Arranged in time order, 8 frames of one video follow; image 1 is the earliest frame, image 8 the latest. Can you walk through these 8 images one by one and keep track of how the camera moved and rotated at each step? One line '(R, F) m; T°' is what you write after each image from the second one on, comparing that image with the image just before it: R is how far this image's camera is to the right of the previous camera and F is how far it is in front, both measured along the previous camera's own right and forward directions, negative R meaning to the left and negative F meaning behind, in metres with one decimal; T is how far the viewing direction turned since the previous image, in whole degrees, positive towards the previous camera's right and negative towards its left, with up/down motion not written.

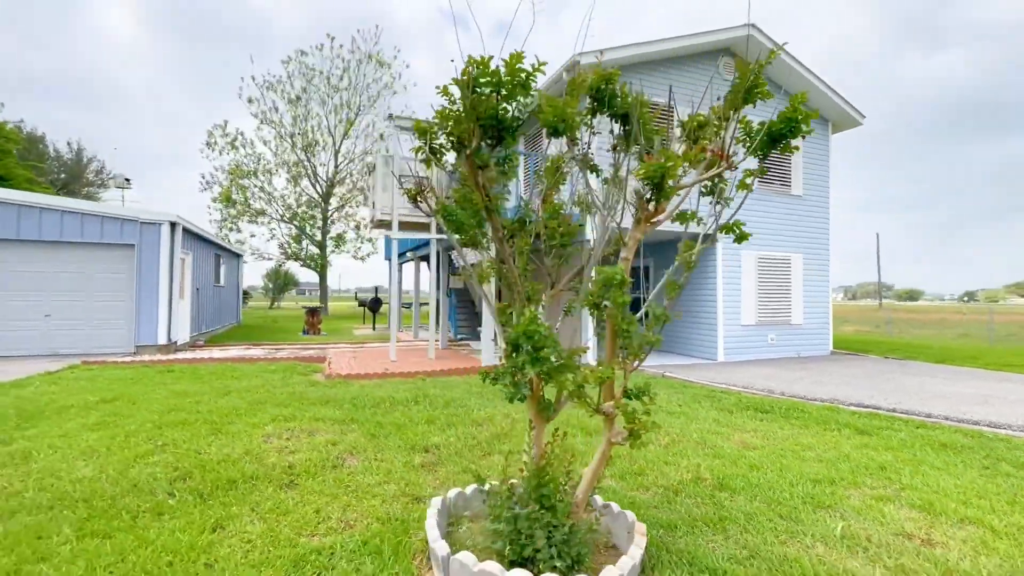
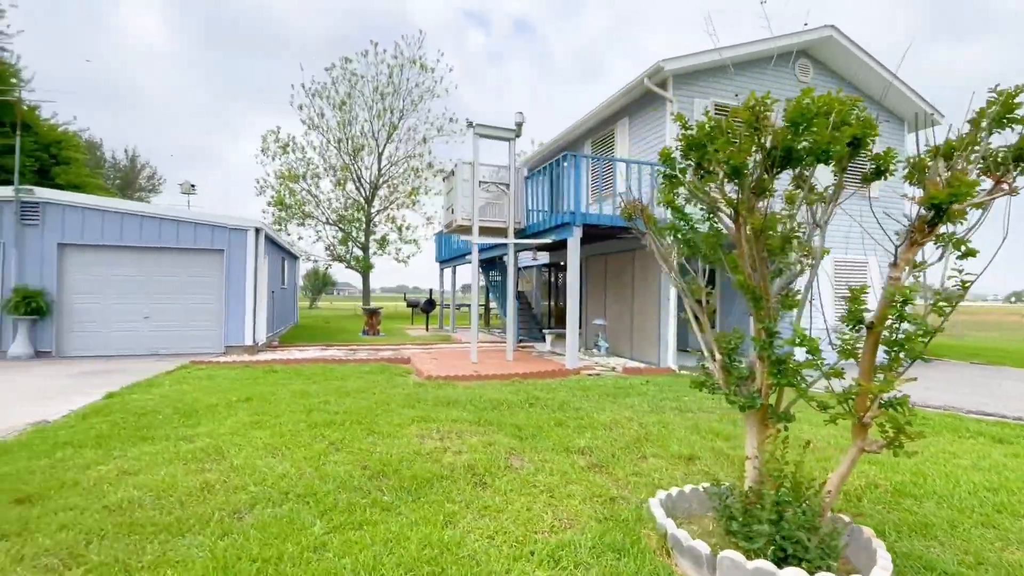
(-1.1, -0.2) m; -3°
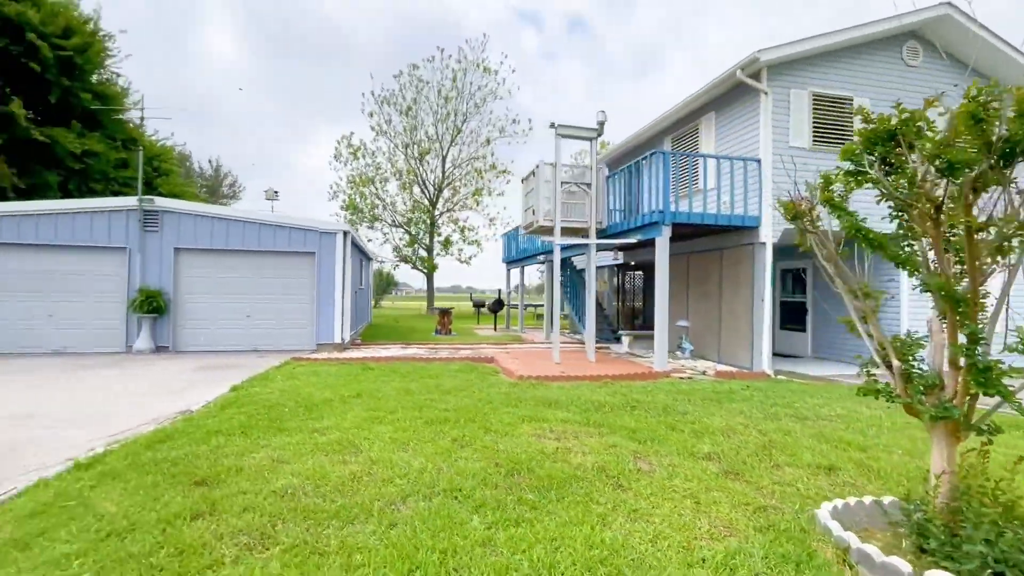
(-0.6, 0.0) m; -6°
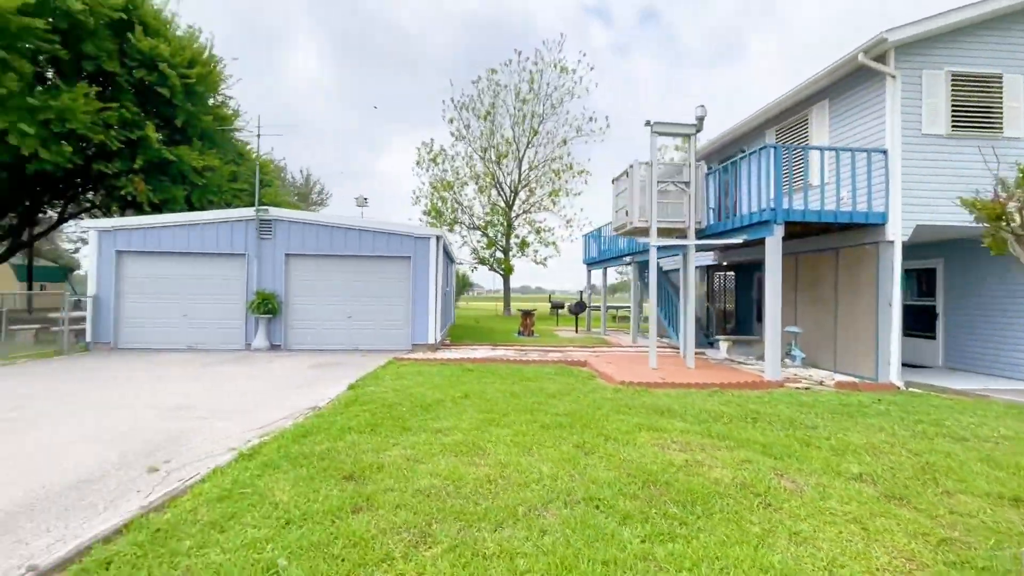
(-0.5, 0.0) m; -8°
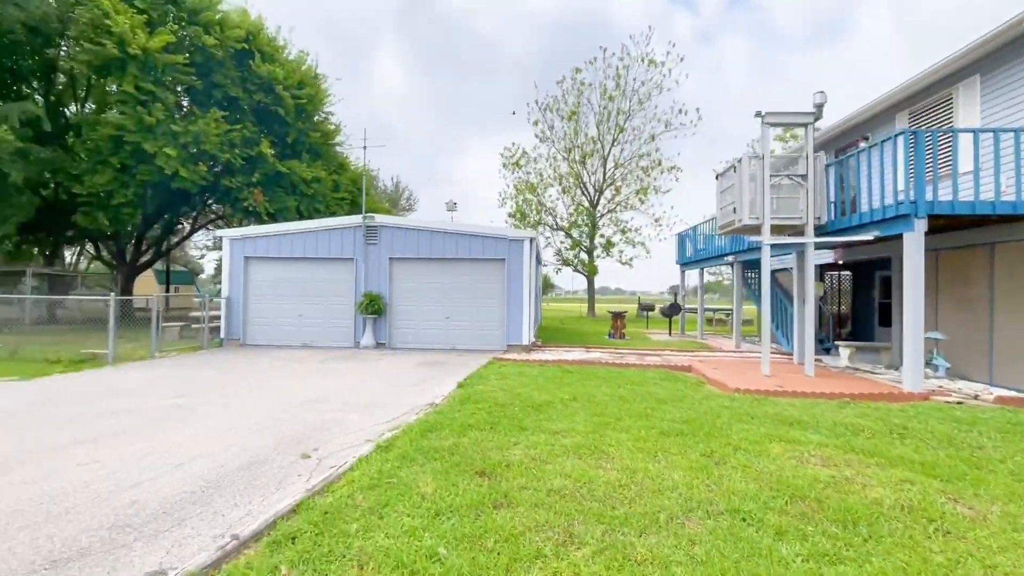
(-0.4, 0.0) m; -9°
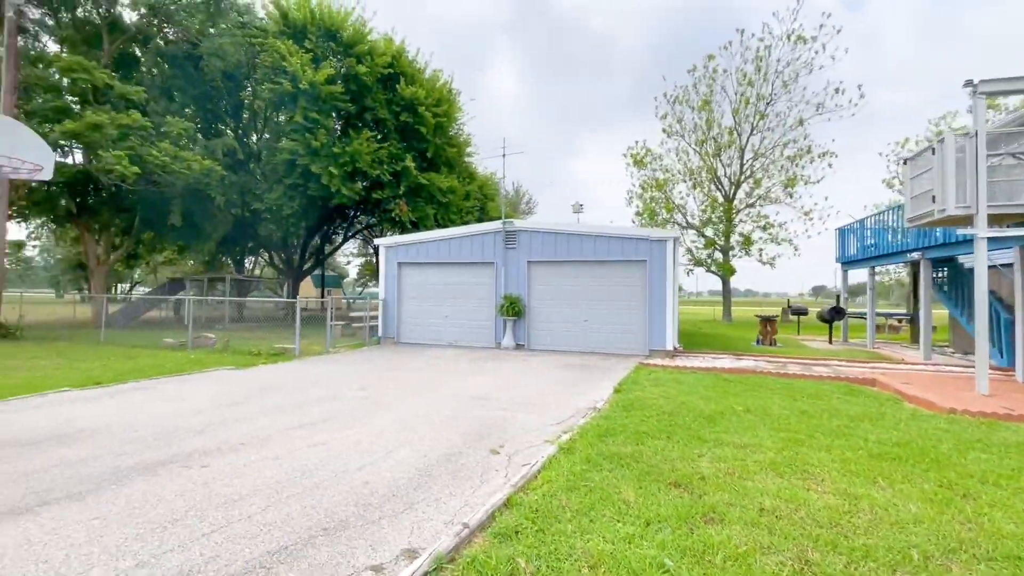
(-0.6, -0.1) m; -13°
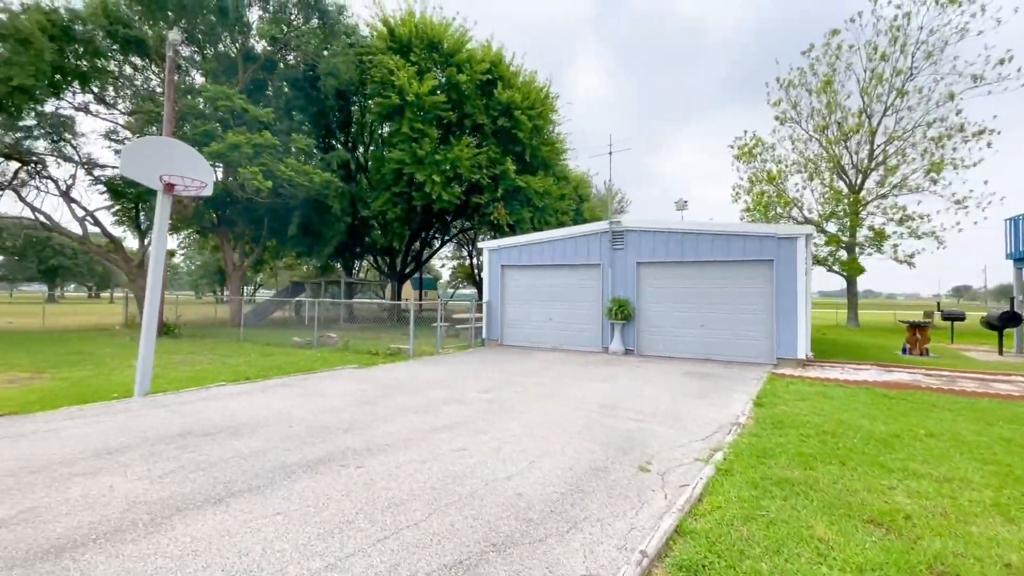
(-0.5, +0.2) m; -10°
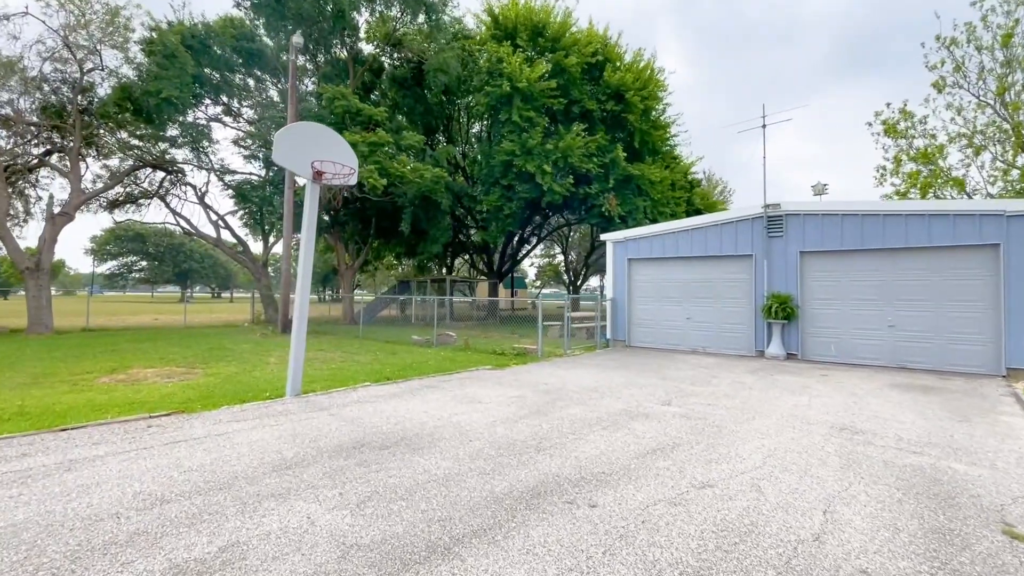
(-1.2, +0.9) m; -9°
